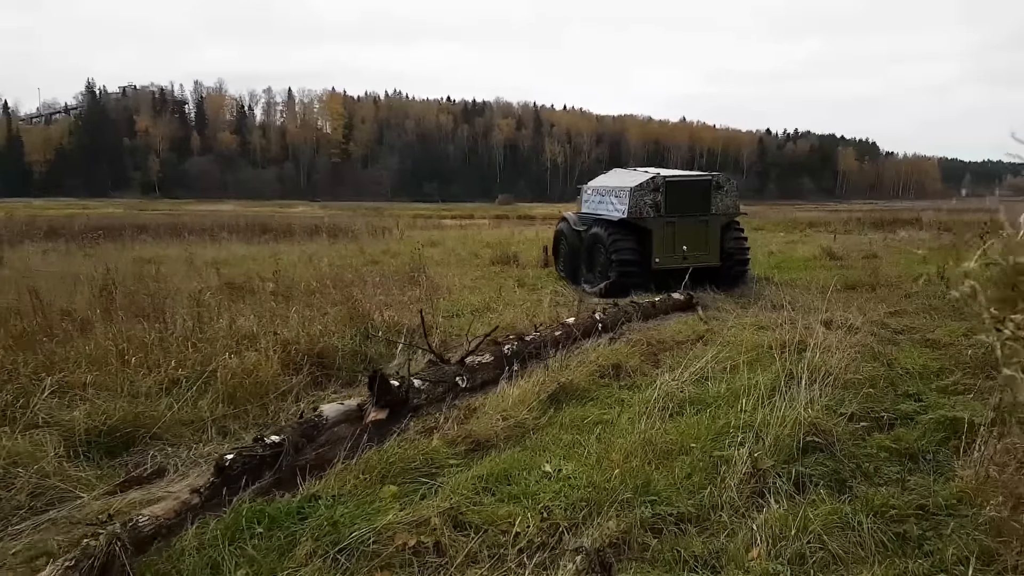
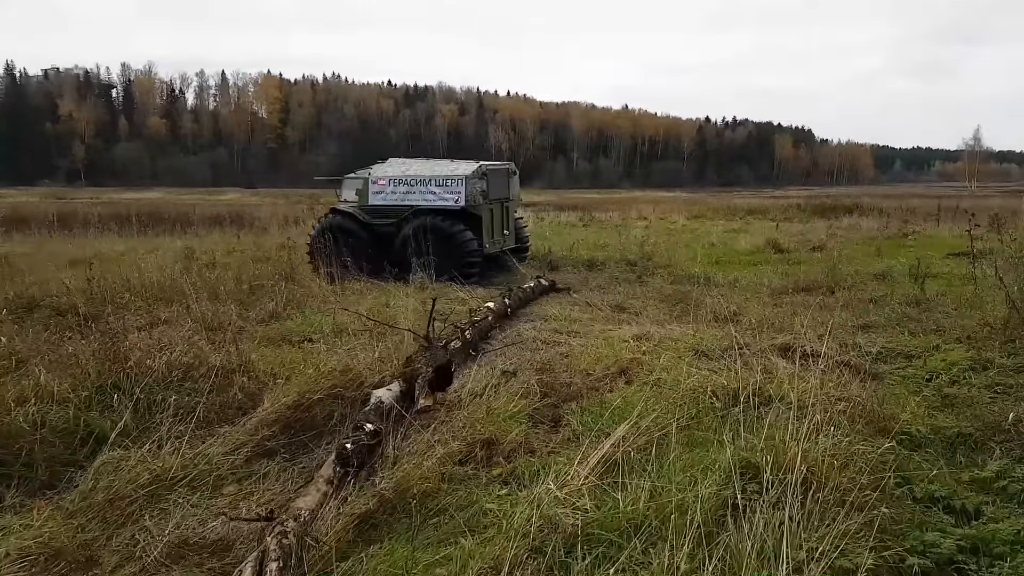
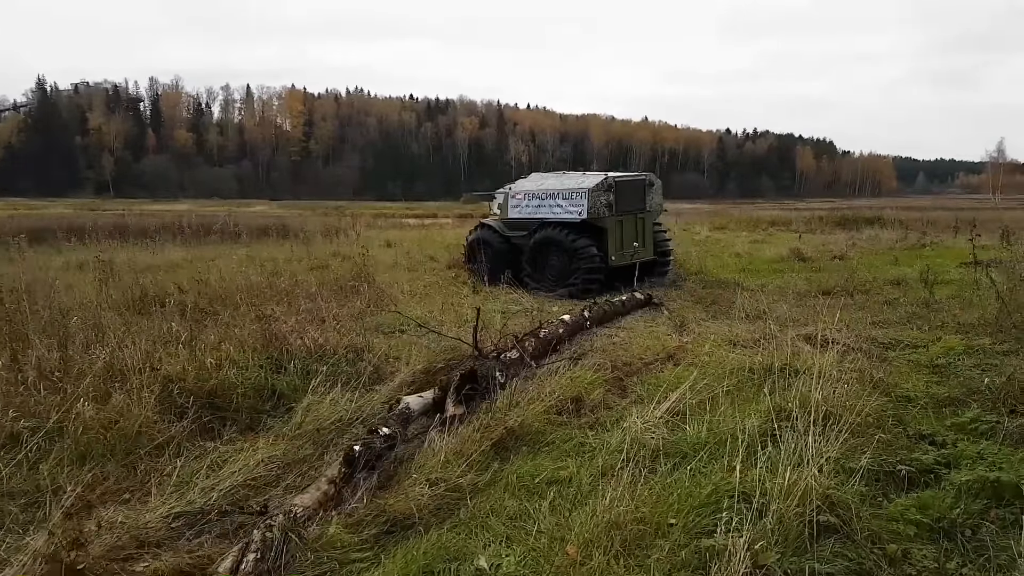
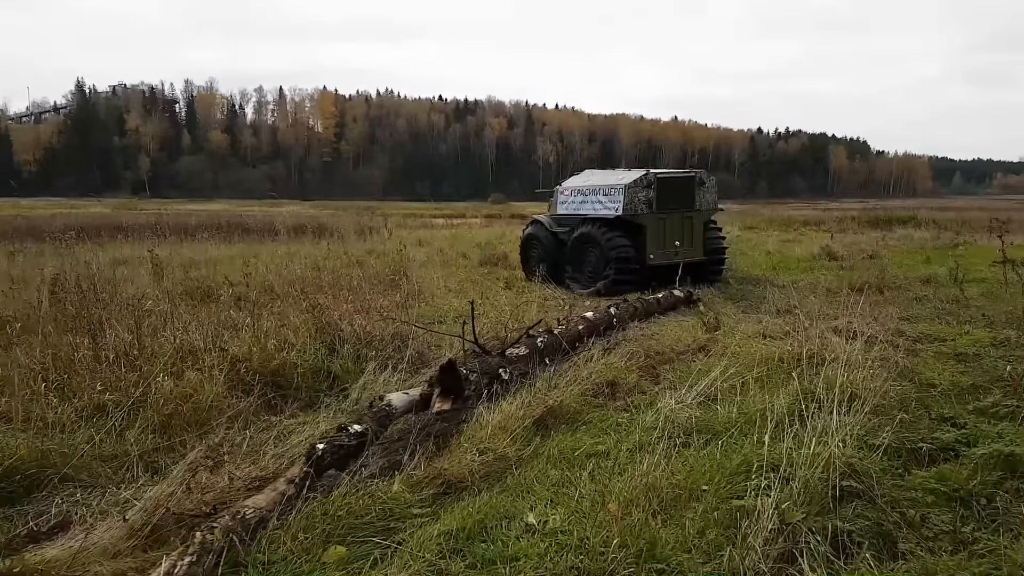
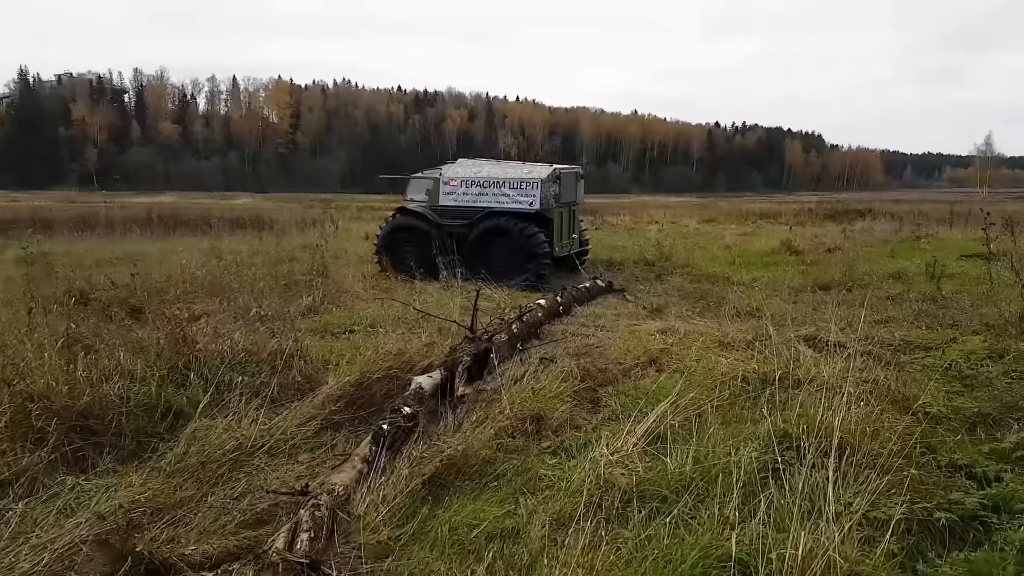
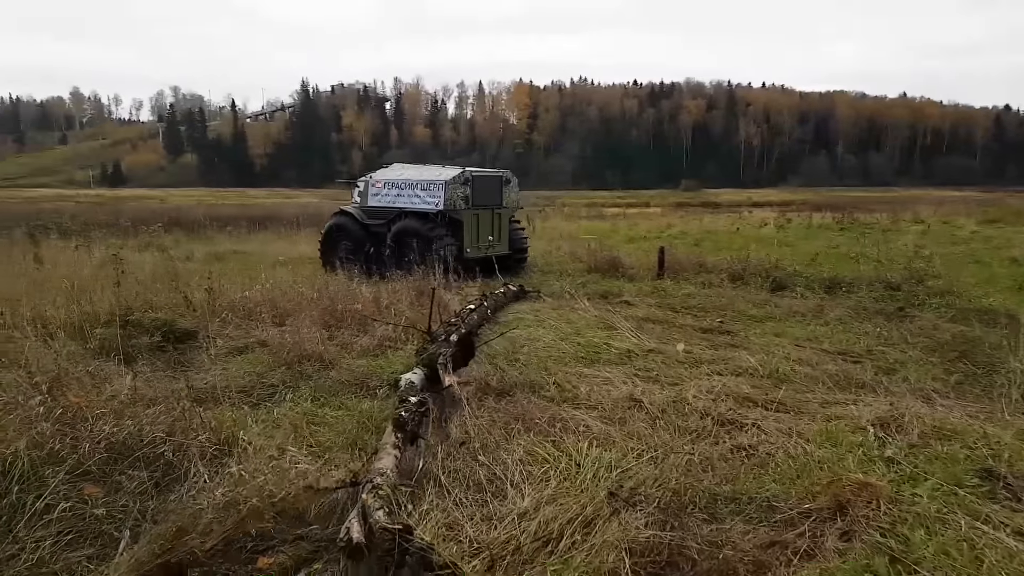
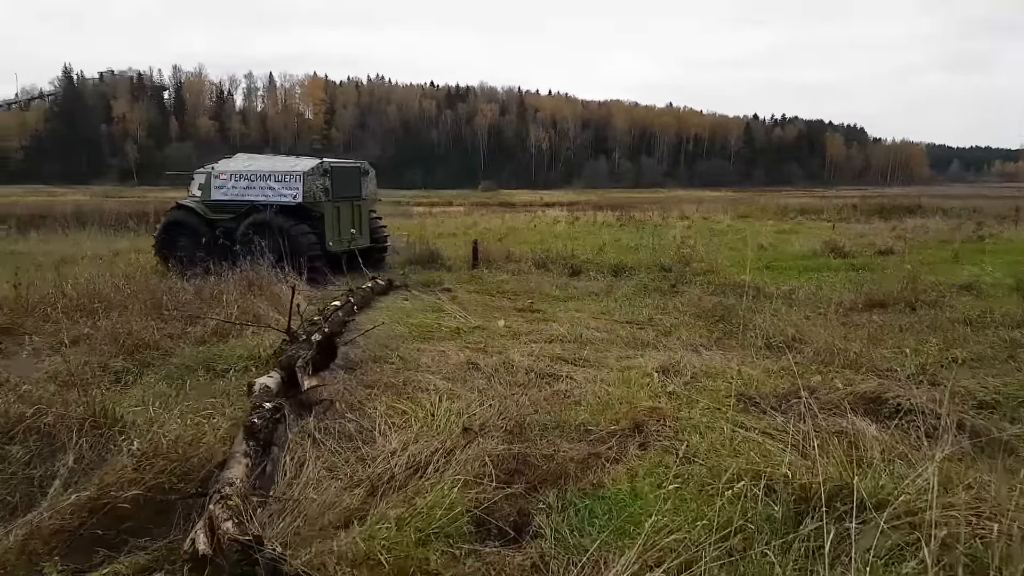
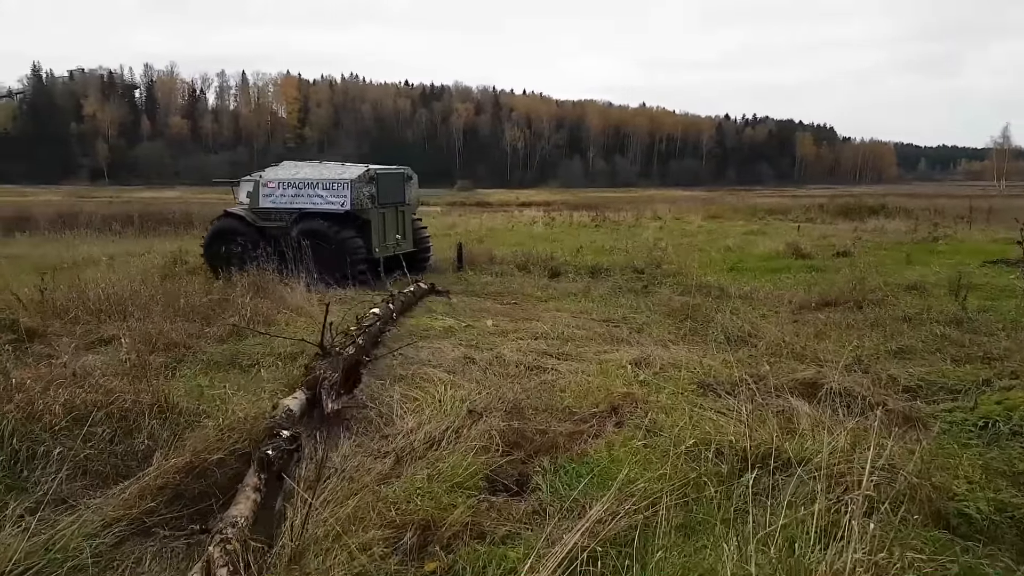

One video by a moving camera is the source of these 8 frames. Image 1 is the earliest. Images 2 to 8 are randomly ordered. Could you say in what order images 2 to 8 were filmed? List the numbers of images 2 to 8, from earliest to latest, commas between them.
4, 3, 5, 2, 8, 7, 6
